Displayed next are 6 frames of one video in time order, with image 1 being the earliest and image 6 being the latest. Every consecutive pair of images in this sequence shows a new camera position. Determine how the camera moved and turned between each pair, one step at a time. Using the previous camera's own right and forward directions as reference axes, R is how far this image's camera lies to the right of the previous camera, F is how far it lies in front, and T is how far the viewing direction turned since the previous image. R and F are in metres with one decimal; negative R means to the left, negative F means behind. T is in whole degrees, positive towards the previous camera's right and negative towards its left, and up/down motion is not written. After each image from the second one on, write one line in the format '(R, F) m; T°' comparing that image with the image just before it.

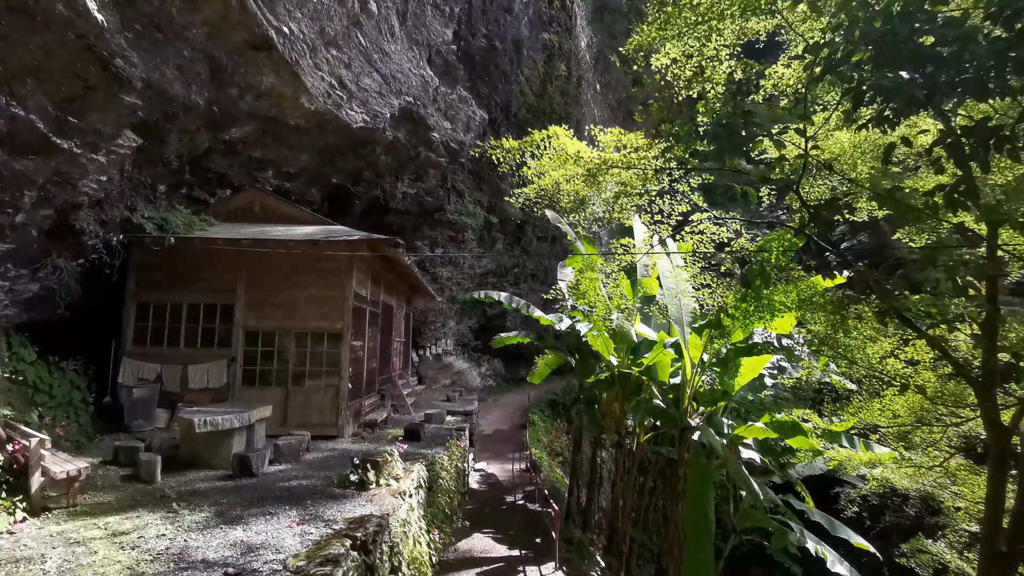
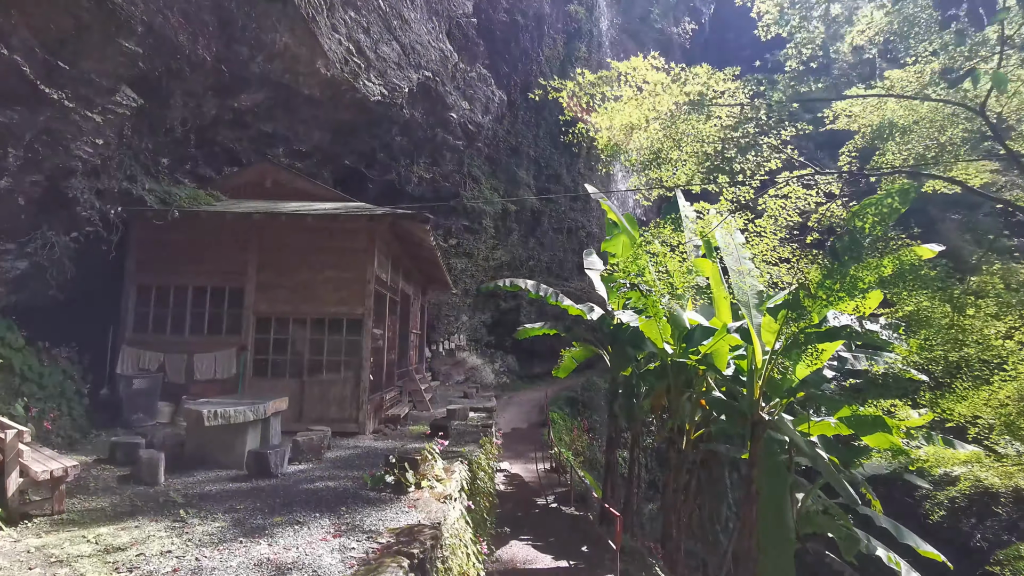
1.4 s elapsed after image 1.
(-0.5, +0.7) m; 0°
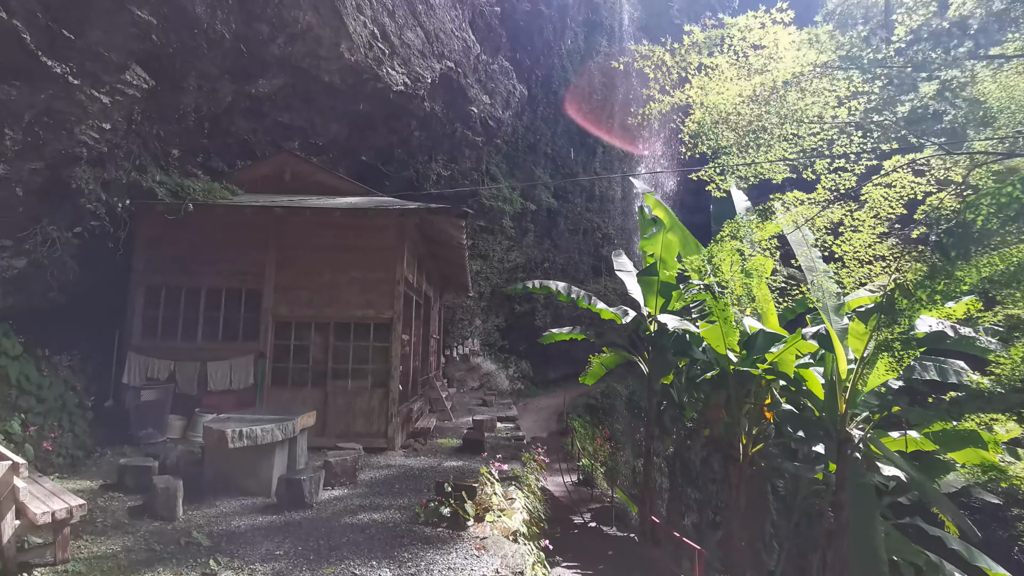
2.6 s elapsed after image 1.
(-0.5, +0.5) m; 0°
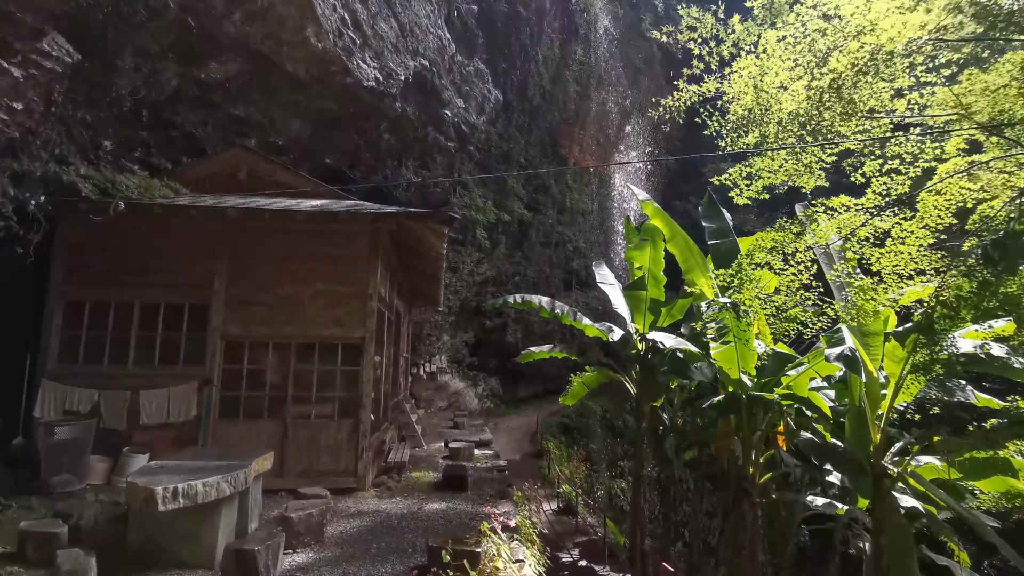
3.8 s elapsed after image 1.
(-0.3, +0.6) m; +4°
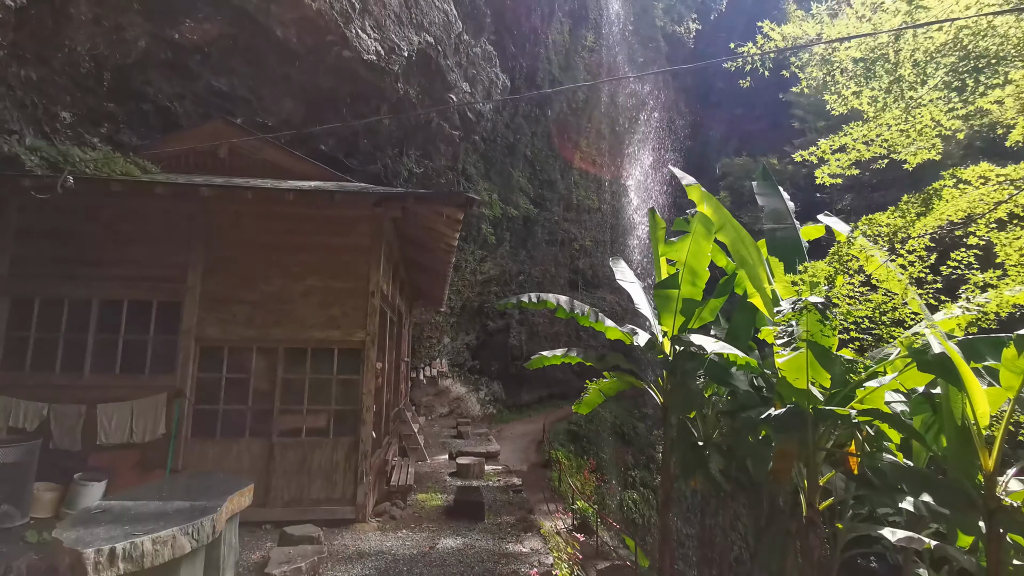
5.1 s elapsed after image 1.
(-0.3, +0.7) m; +1°
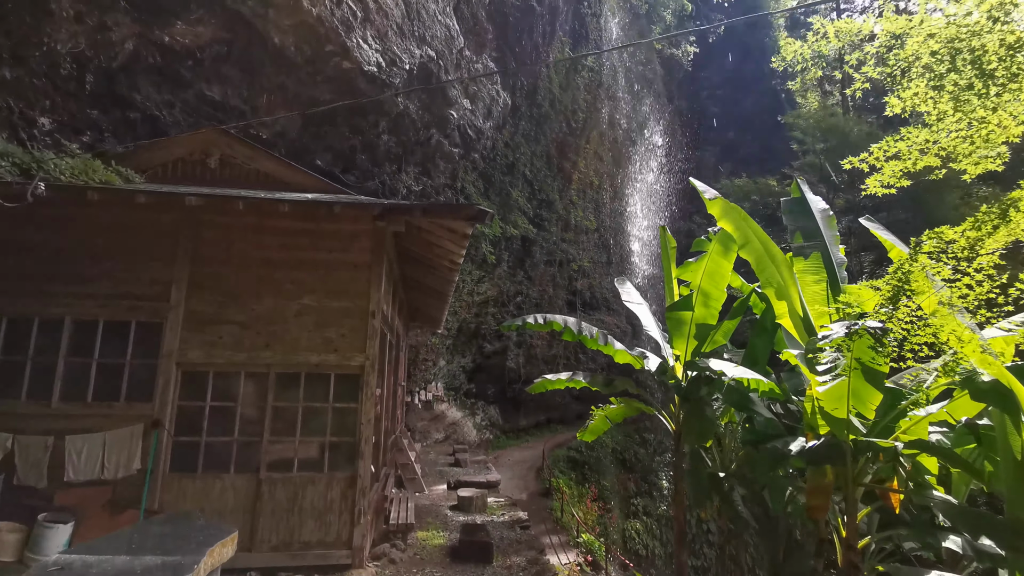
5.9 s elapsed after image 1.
(-0.2, +0.3) m; +1°
